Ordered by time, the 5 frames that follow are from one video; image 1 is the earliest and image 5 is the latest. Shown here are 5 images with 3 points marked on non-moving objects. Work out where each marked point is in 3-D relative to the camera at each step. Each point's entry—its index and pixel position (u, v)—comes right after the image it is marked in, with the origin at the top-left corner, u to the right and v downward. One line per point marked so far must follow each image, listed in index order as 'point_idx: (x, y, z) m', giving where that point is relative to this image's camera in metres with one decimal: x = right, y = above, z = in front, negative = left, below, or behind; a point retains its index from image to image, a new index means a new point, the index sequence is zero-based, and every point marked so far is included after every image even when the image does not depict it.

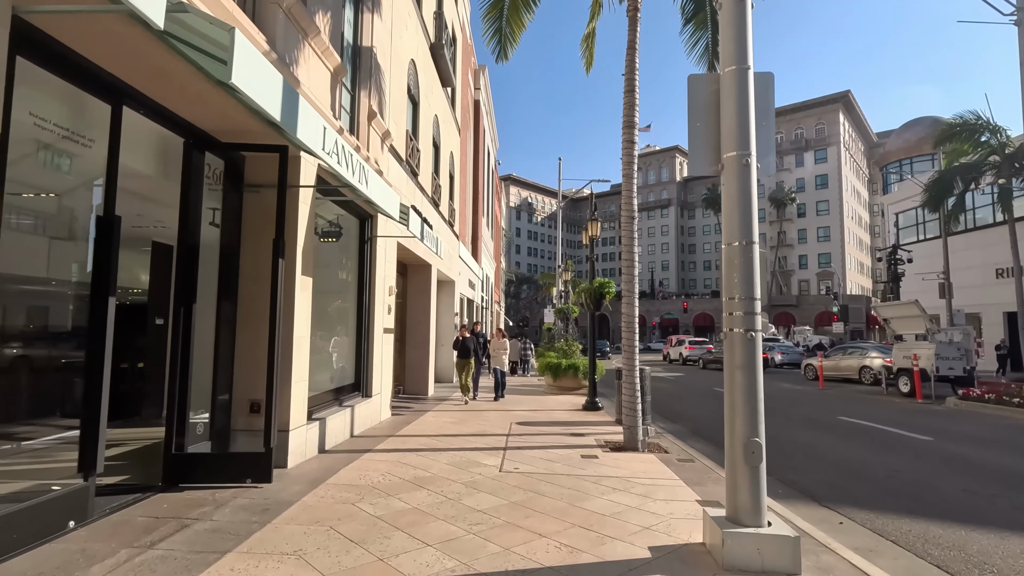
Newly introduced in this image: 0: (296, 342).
0: (-2.7, -0.7, +6.8) m
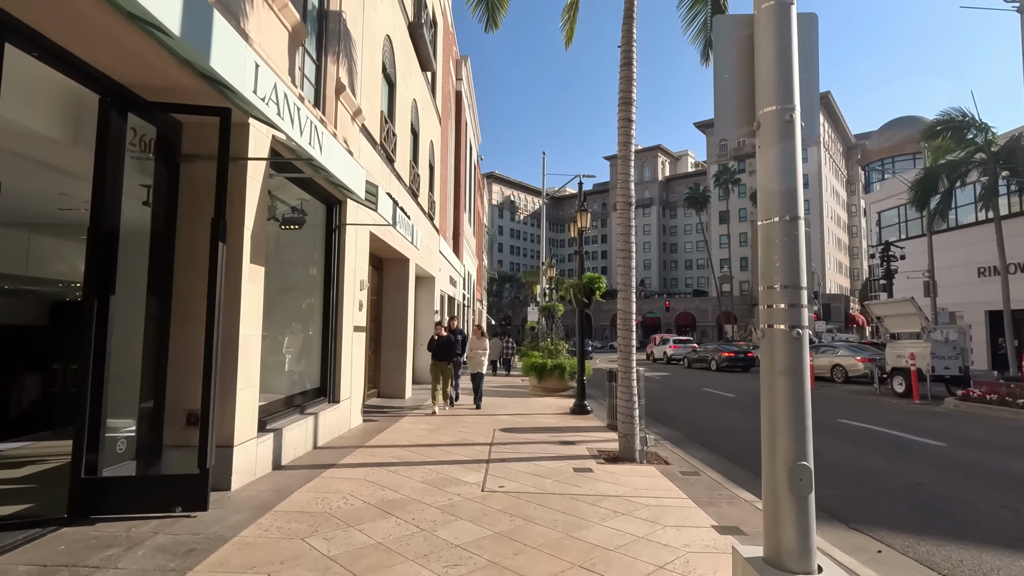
0: (-2.9, -0.6, +5.7) m
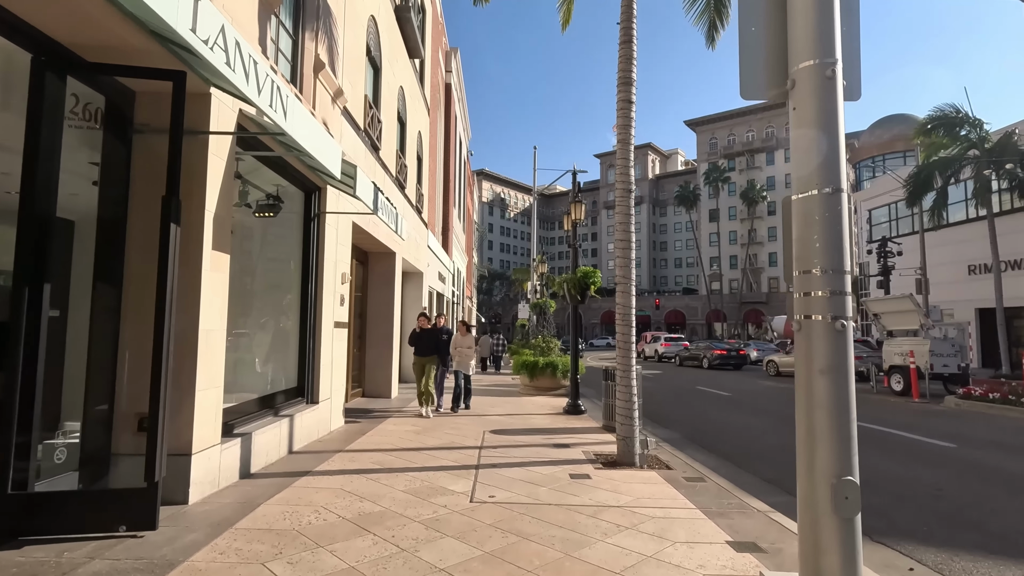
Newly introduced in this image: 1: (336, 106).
0: (-2.9, -0.5, +5.1) m
1: (-3.0, +3.1, +9.2) m
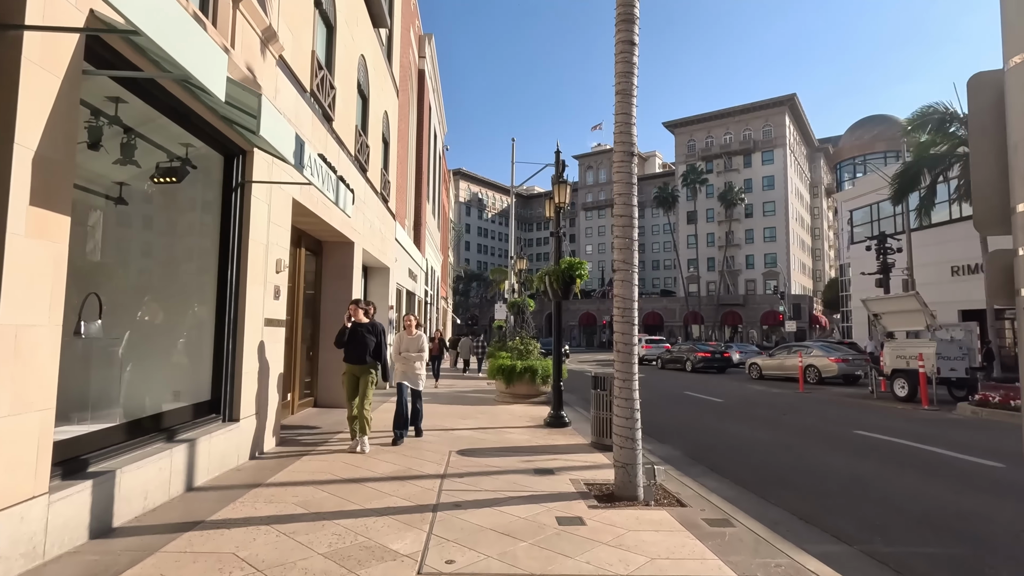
0: (-3.2, -0.3, +3.4) m
1: (-3.3, +3.3, +7.4) m
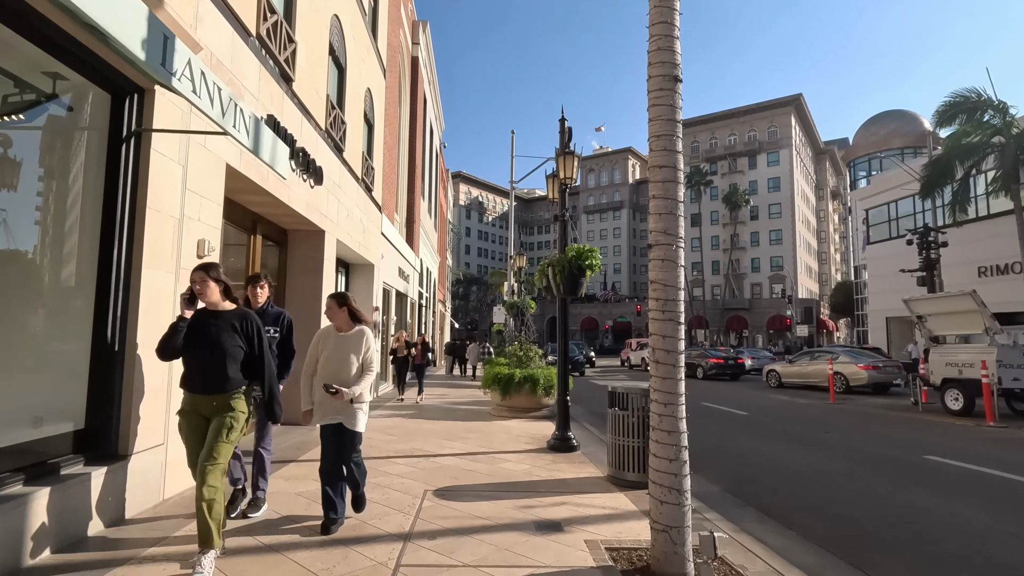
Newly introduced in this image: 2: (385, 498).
0: (-3.2, -0.1, +1.5) m
1: (-3.4, +3.4, +5.6) m
2: (-1.3, -2.2, +5.6) m
